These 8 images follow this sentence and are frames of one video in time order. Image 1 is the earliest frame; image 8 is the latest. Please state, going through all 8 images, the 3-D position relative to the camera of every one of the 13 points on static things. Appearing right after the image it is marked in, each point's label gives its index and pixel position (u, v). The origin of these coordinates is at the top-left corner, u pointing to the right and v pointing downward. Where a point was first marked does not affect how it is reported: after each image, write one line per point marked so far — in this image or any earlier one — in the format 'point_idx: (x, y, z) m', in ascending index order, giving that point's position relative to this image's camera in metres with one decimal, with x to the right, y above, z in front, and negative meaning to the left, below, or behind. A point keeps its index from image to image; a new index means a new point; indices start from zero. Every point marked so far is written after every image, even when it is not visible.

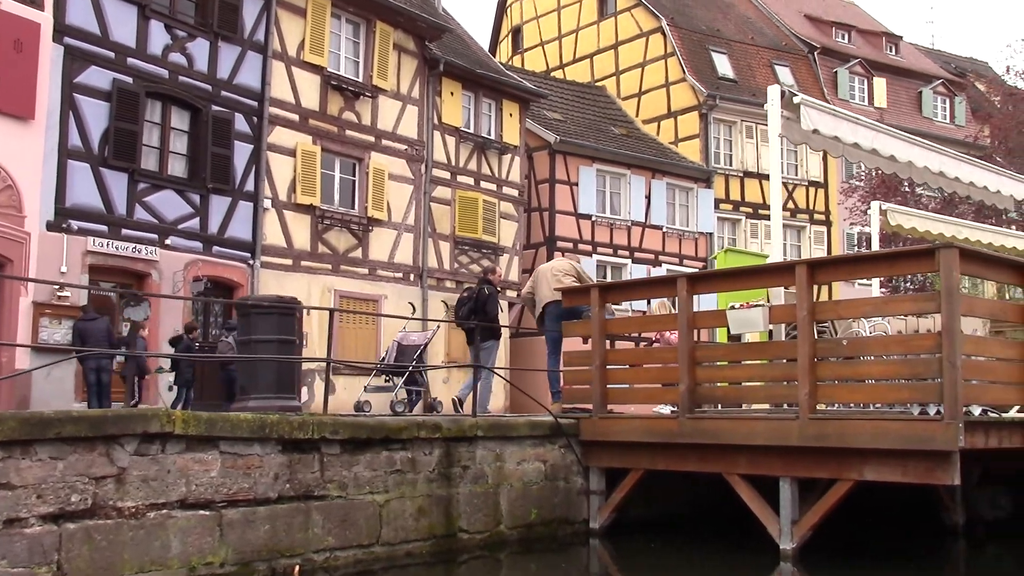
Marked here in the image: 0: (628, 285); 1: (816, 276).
0: (+1.0, 0.0, +9.0) m
1: (+2.2, +0.1, +7.8) m
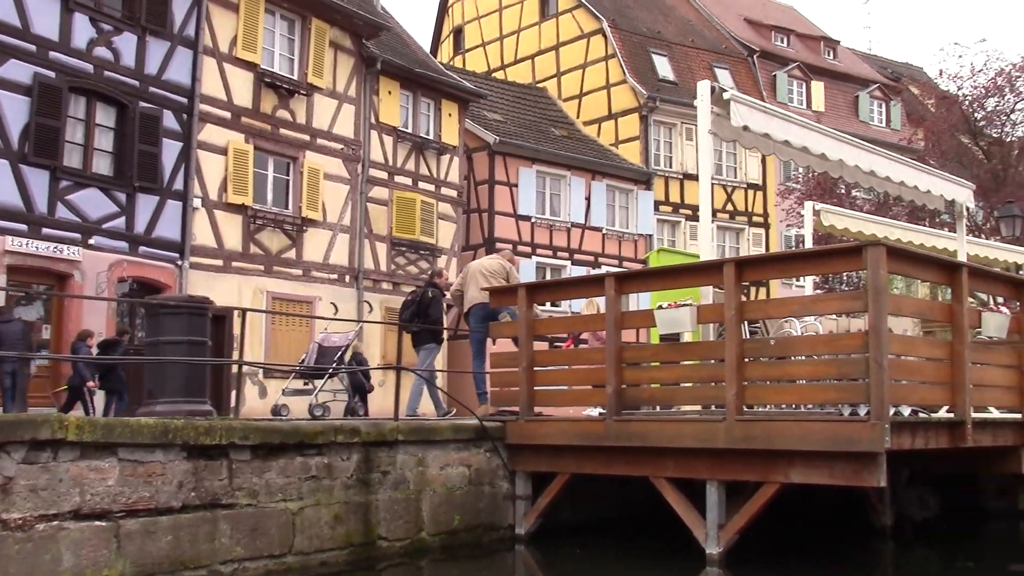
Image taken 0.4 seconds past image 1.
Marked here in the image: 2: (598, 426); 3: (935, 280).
0: (+0.4, 0.0, +8.8) m
1: (+1.6, +0.1, +7.7) m
2: (+0.7, -1.1, +8.3) m
3: (+3.0, +0.1, +7.7) m
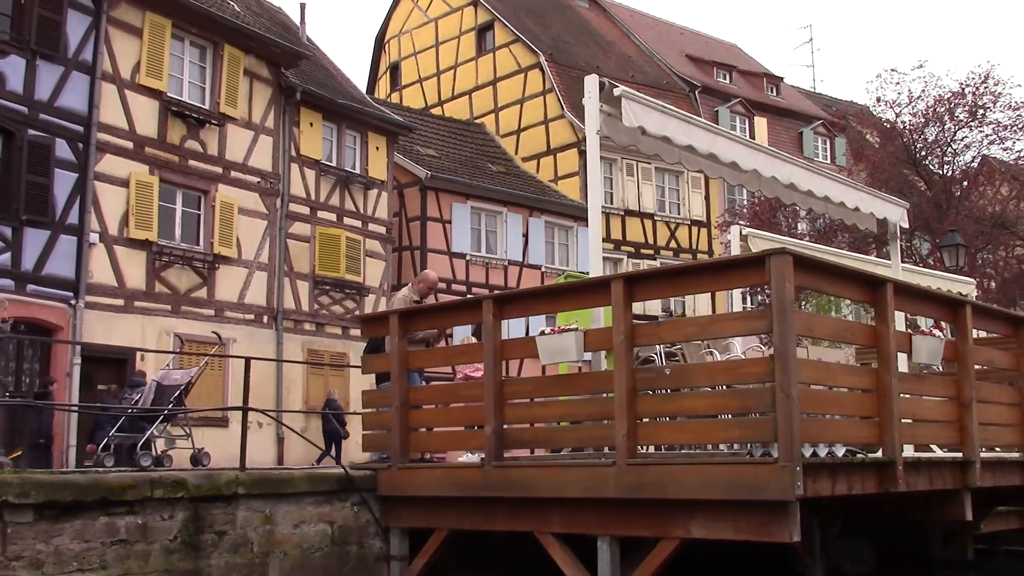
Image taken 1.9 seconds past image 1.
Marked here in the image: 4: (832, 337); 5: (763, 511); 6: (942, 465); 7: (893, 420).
0: (-0.6, -0.2, +7.7) m
1: (+0.7, 0.0, +6.6) m
2: (-0.2, -1.2, +7.1) m
3: (+2.1, -0.1, +6.7) m
4: (+1.8, -0.3, +6.1) m
5: (+1.4, -1.2, +5.8) m
6: (+2.9, -1.2, +7.3) m
7: (+2.3, -0.8, +6.6) m
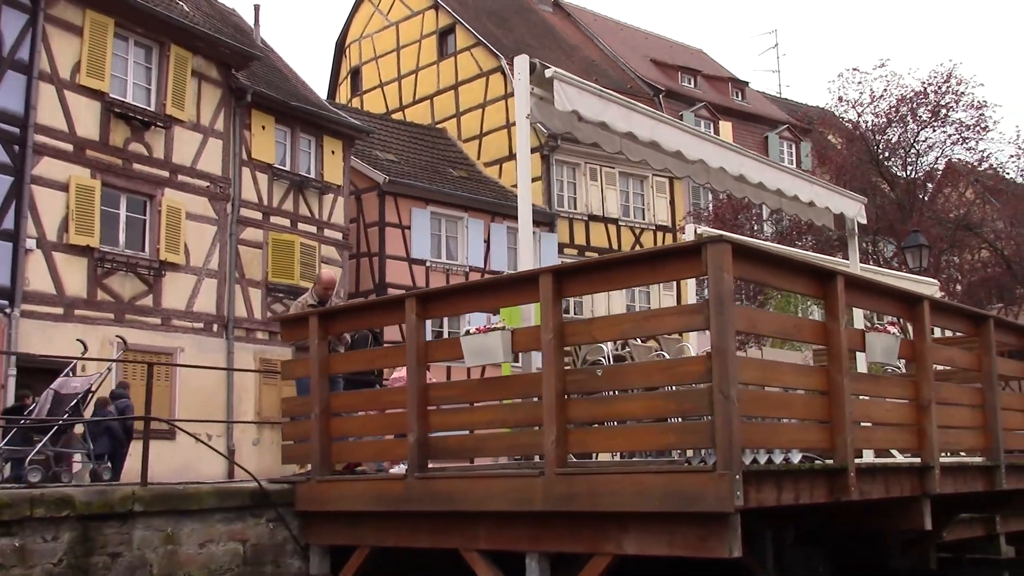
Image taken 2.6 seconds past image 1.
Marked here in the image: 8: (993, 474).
0: (-1.0, -0.2, +7.1) m
1: (+0.3, 0.0, +6.1) m
2: (-0.7, -1.2, +6.6) m
3: (+1.7, 0.0, +6.2) m
4: (+1.4, -0.2, +5.6) m
5: (+0.9, -1.2, +5.3) m
6: (+2.5, -1.2, +6.8) m
7: (+1.9, -0.8, +6.1) m
8: (+3.7, -1.4, +8.2) m
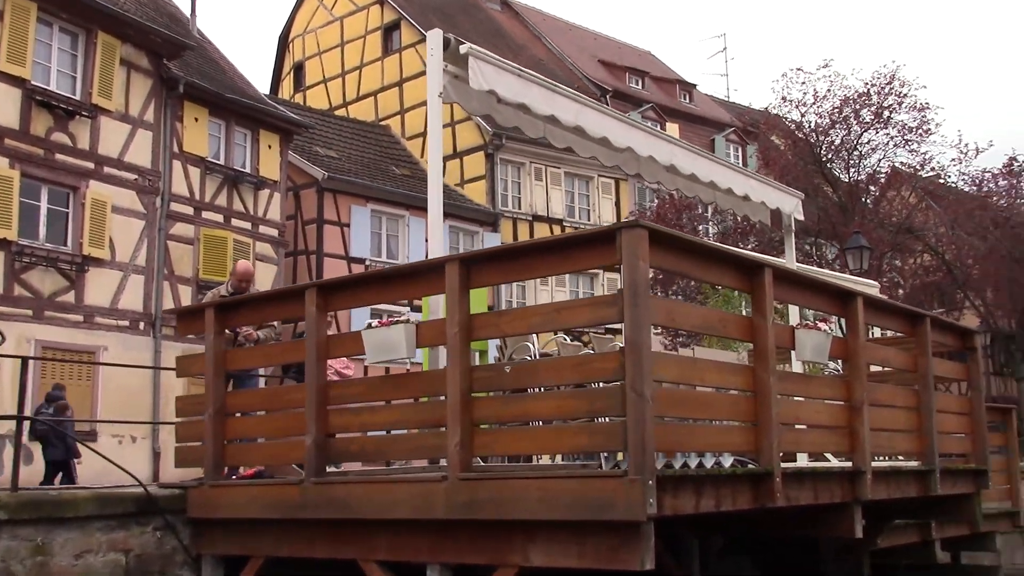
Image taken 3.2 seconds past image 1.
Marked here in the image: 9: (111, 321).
0: (-1.6, -0.1, +6.6) m
1: (-0.2, 0.0, +5.6) m
2: (-1.2, -1.1, +6.1) m
3: (+1.2, 0.0, +5.8) m
4: (+0.9, -0.2, +5.2) m
5: (+0.5, -1.1, +4.9) m
6: (+1.9, -1.1, +6.5) m
7: (+1.4, -0.7, +5.7) m
8: (+3.0, -1.4, +7.9) m
9: (-7.2, -0.6, +19.4) m
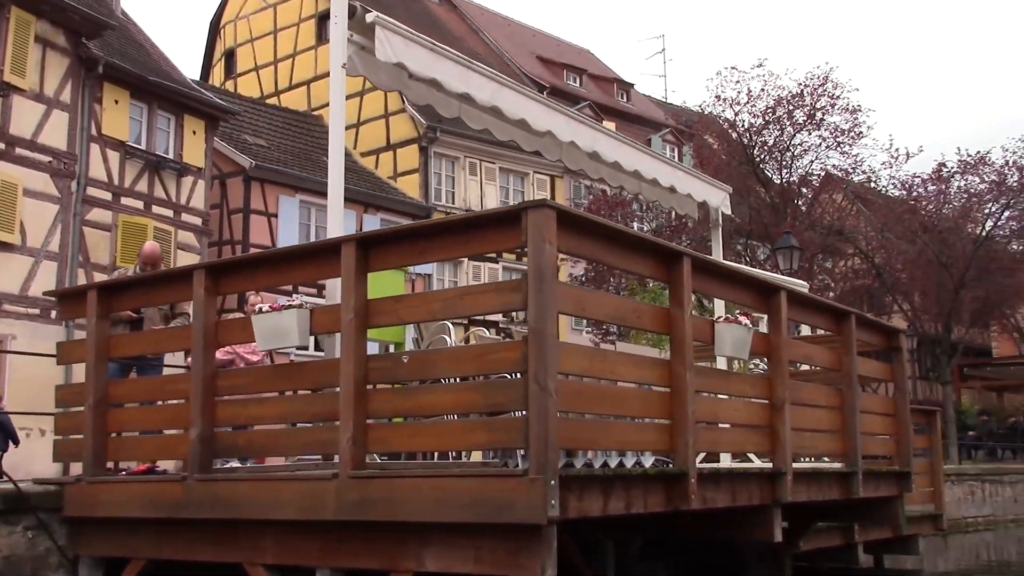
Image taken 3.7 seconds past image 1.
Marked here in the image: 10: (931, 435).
0: (-2.1, 0.0, +6.1) m
1: (-0.7, +0.1, +5.2) m
2: (-1.7, -1.0, +5.6) m
3: (+0.7, +0.1, +5.5) m
4: (+0.4, -0.1, +4.9) m
5: (0.0, -1.0, +4.5) m
6: (+1.4, -1.1, +6.2) m
7: (+0.9, -0.7, +5.4) m
8: (+2.4, -1.4, +7.7) m
9: (-8.5, -0.4, +18.6) m
10: (+4.5, -1.6, +11.6) m
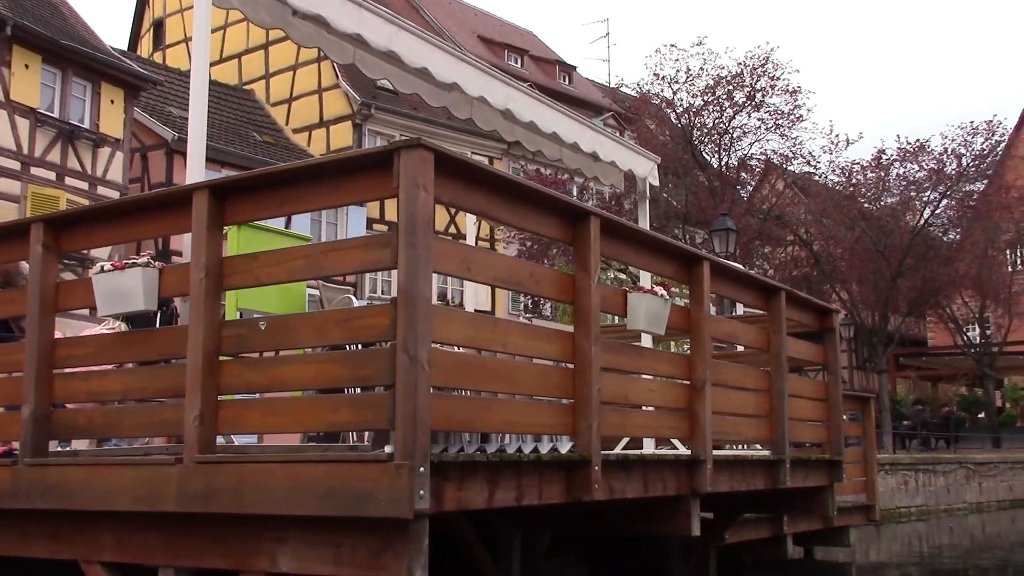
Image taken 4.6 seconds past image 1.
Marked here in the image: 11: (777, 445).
0: (-2.7, +0.2, +5.3) m
1: (-1.2, +0.3, +4.5) m
2: (-2.3, -0.8, +4.9) m
3: (+0.2, +0.2, +4.8) m
4: (-0.1, 0.0, +4.2) m
5: (-0.5, -0.9, +3.9) m
6: (+0.8, -0.9, +5.6) m
7: (+0.3, -0.5, +4.8) m
8: (+1.8, -1.2, +7.1) m
9: (-9.6, +0.1, +17.5) m
10: (+3.7, -1.4, +11.2) m
11: (+1.7, -1.0, +7.1) m
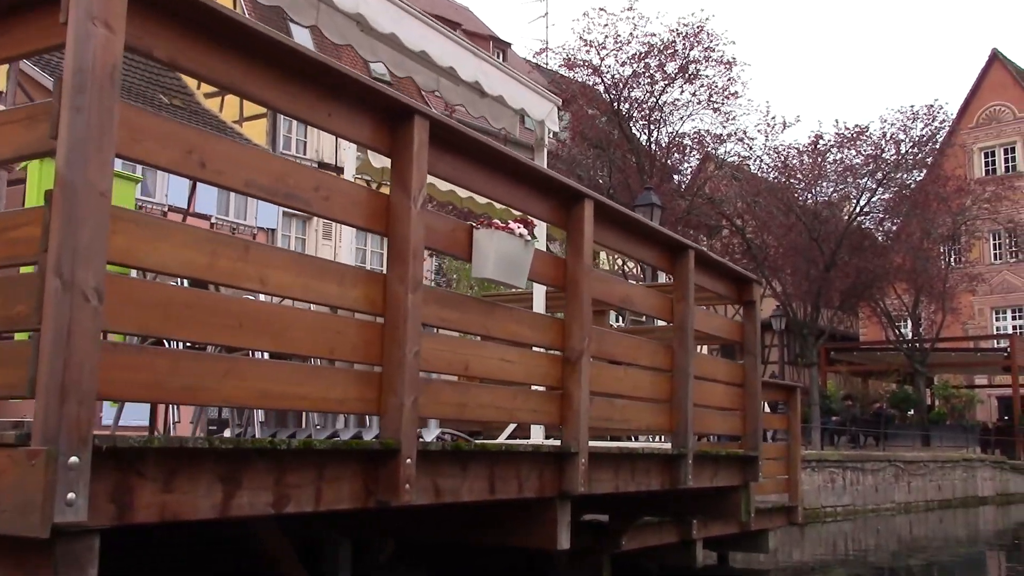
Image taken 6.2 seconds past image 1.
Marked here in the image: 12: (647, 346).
0: (-3.4, +0.6, +3.8) m
1: (-1.8, +0.6, +3.1) m
2: (-3.0, -0.5, +3.4) m
3: (-0.5, +0.5, +3.5) m
4: (-0.7, +0.3, +2.9) m
5: (-1.1, -0.6, +2.5) m
6: (0.0, -0.7, +4.3) m
7: (-0.4, -0.3, +3.5) m
8: (+0.9, -1.0, +5.9) m
9: (-11.0, +0.7, +15.6) m
10: (+2.6, -1.2, +10.0) m
11: (+0.9, -0.8, +5.9) m
12: (+0.7, -0.3, +5.6) m
